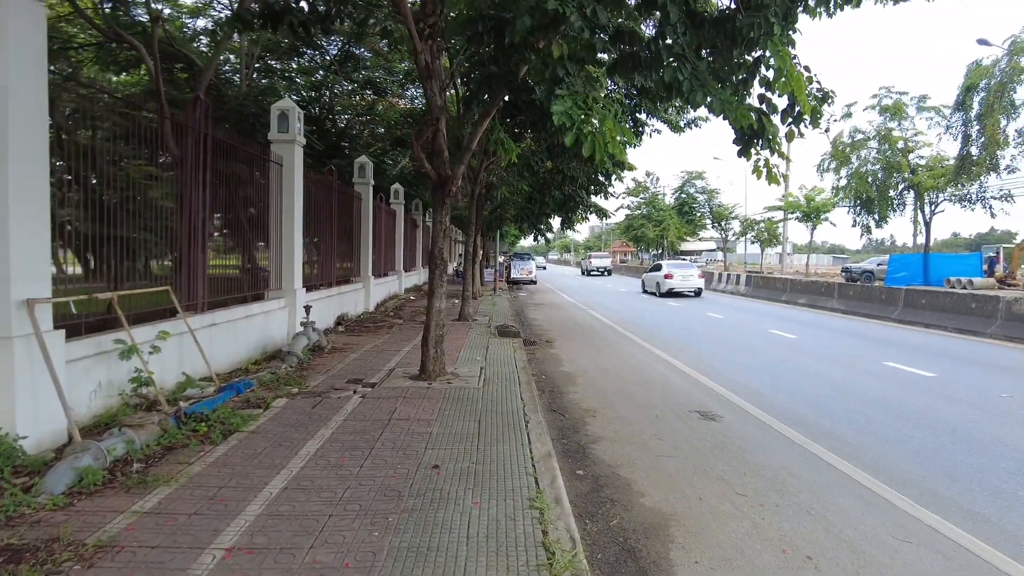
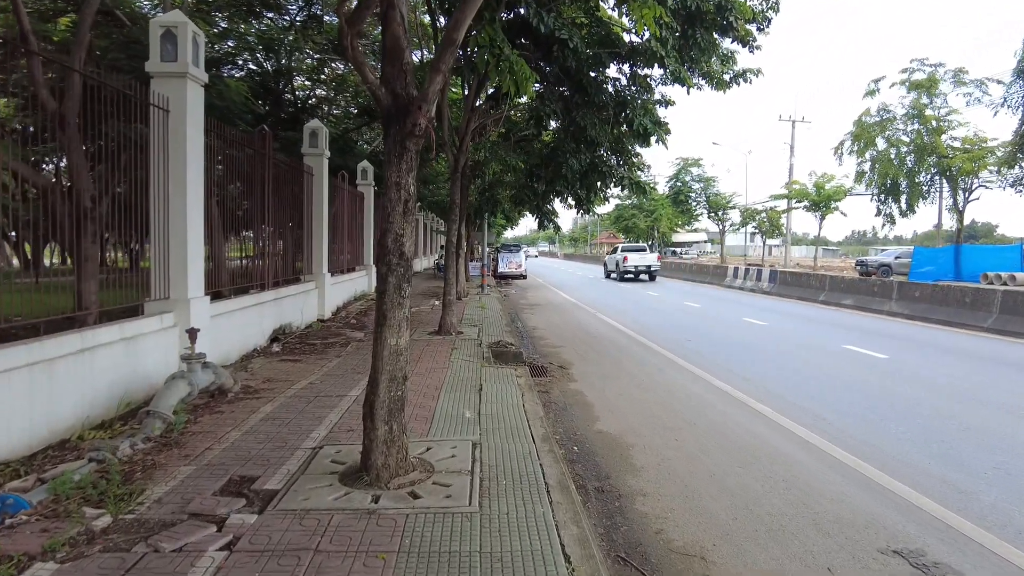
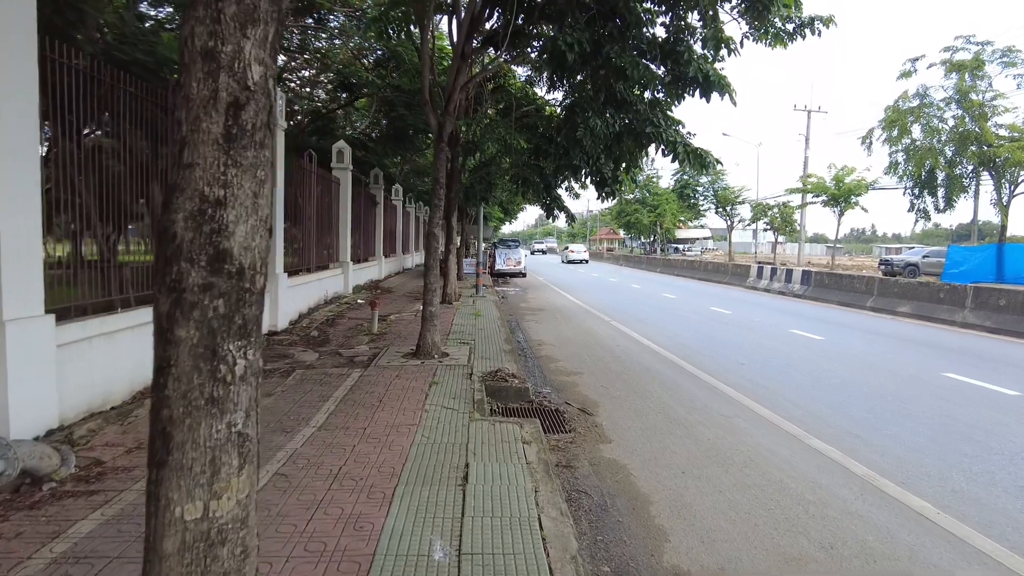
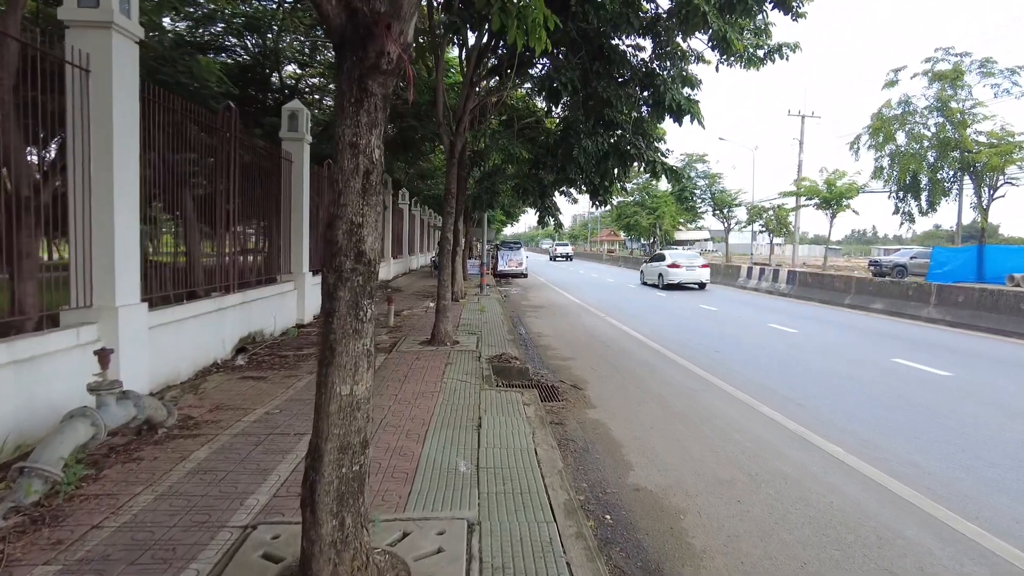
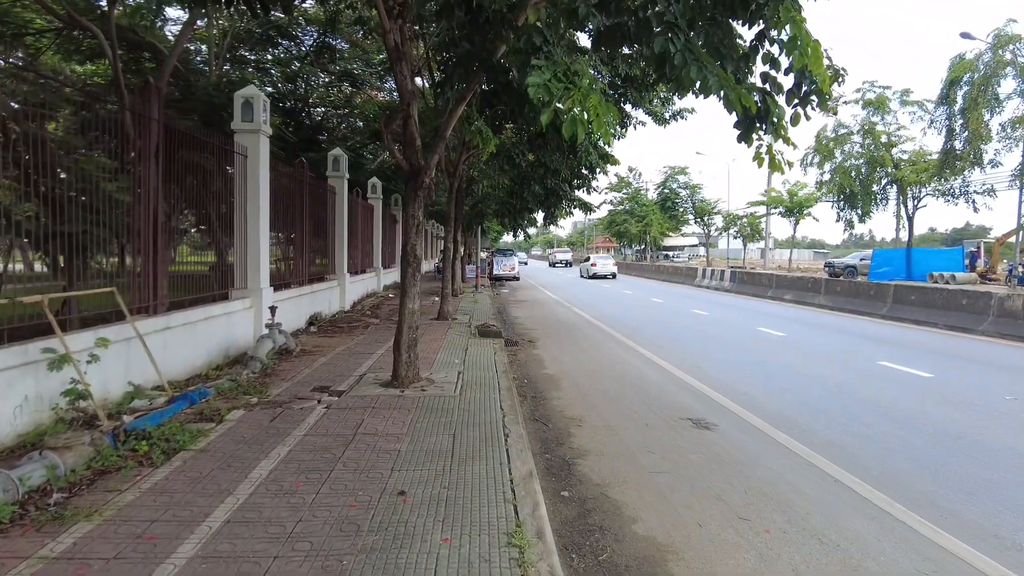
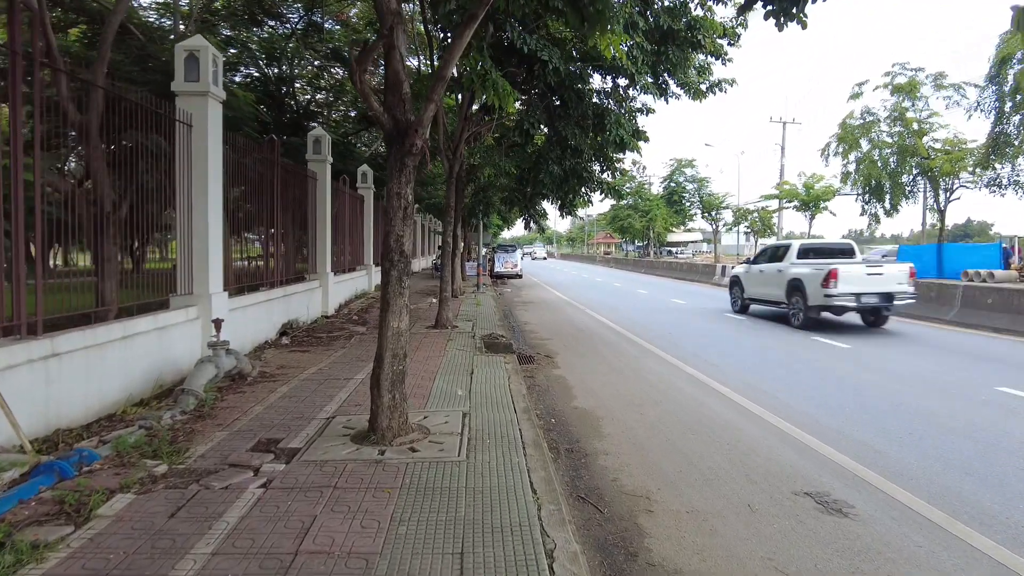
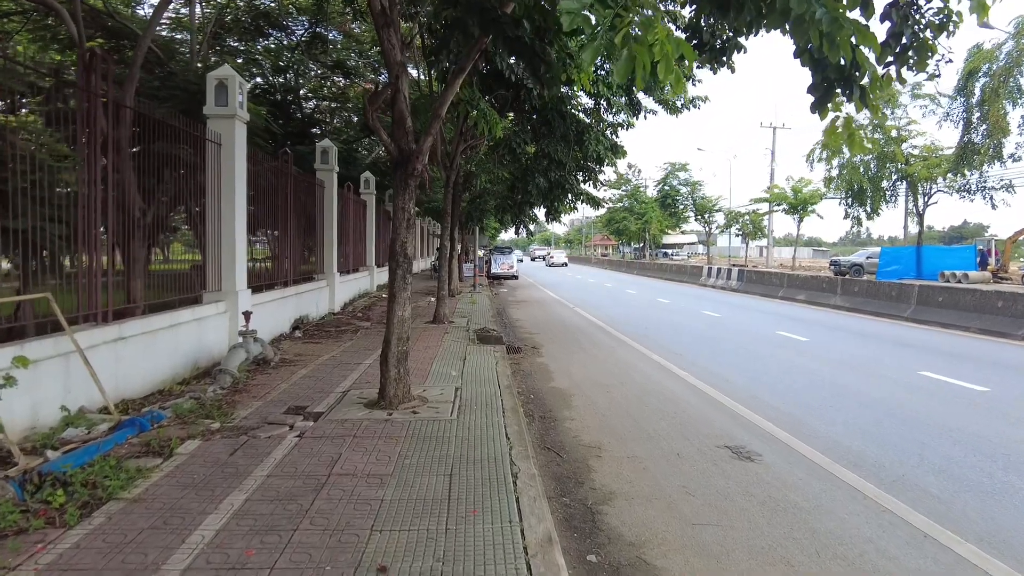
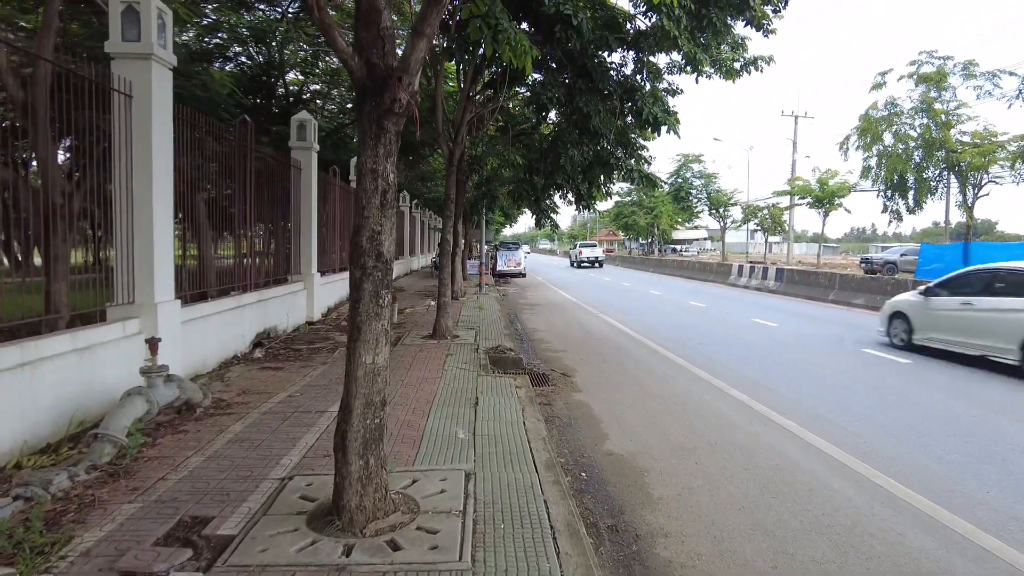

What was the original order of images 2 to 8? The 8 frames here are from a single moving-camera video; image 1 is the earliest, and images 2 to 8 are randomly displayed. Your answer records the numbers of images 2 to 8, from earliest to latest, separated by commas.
5, 7, 6, 2, 8, 4, 3
